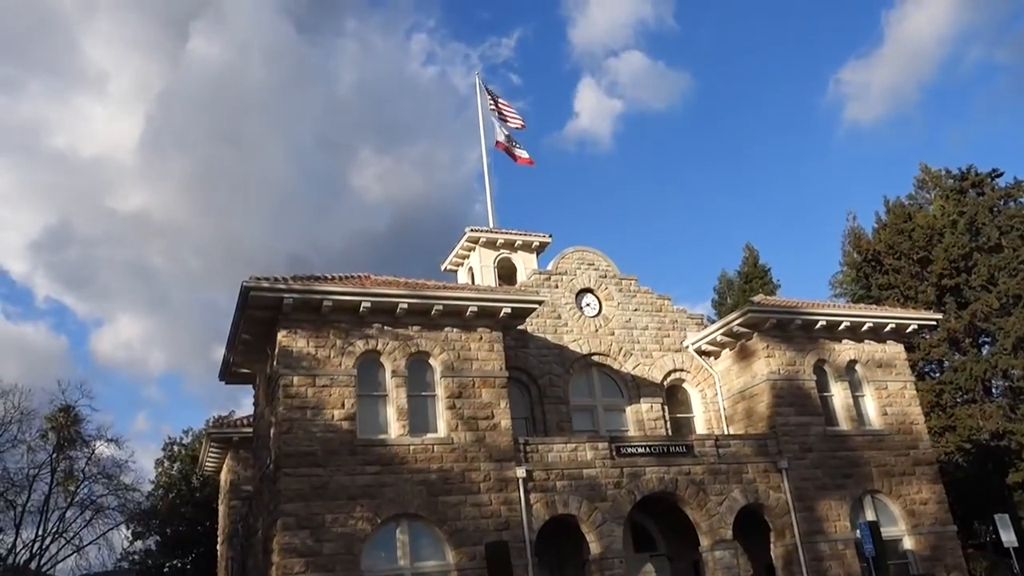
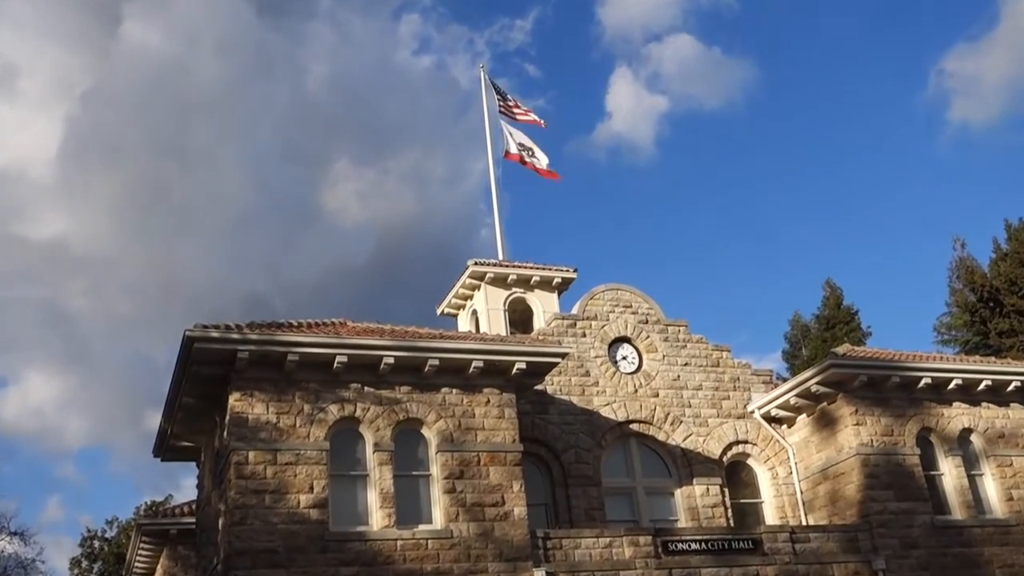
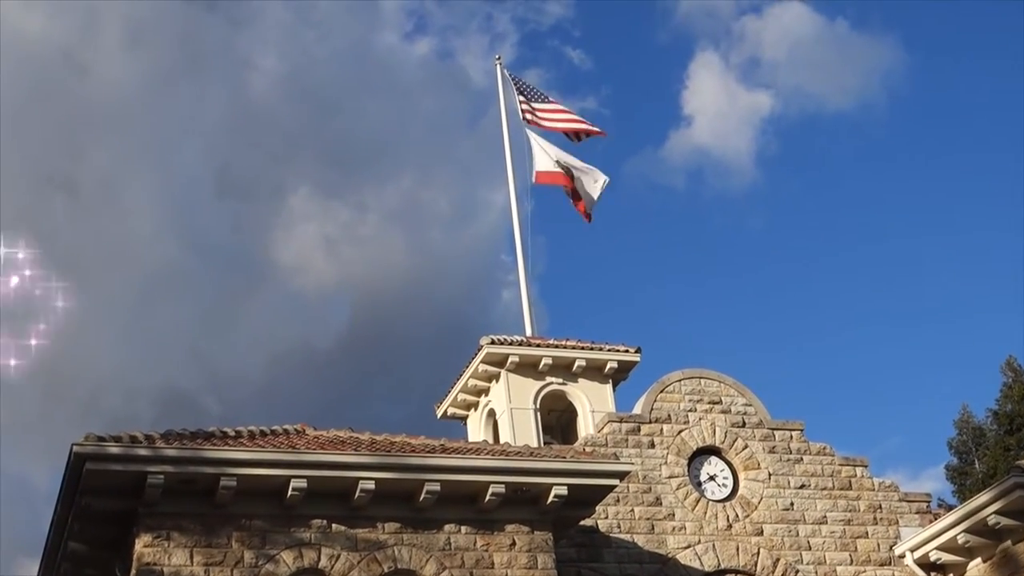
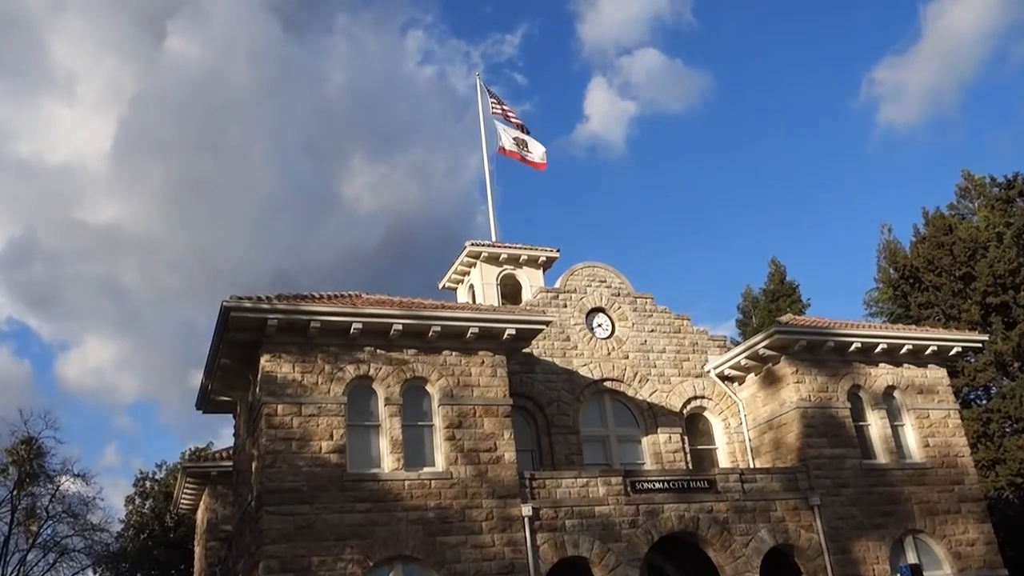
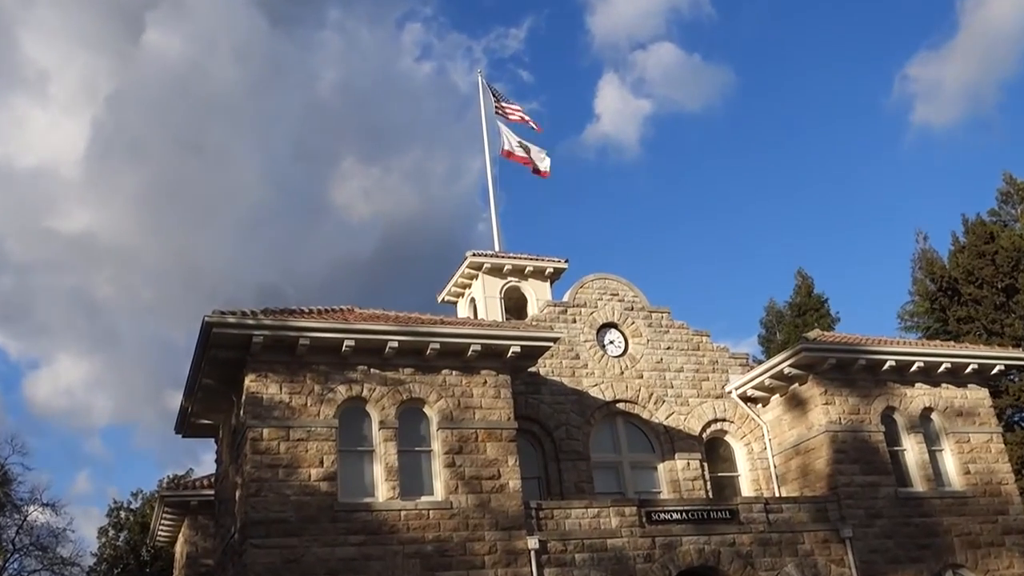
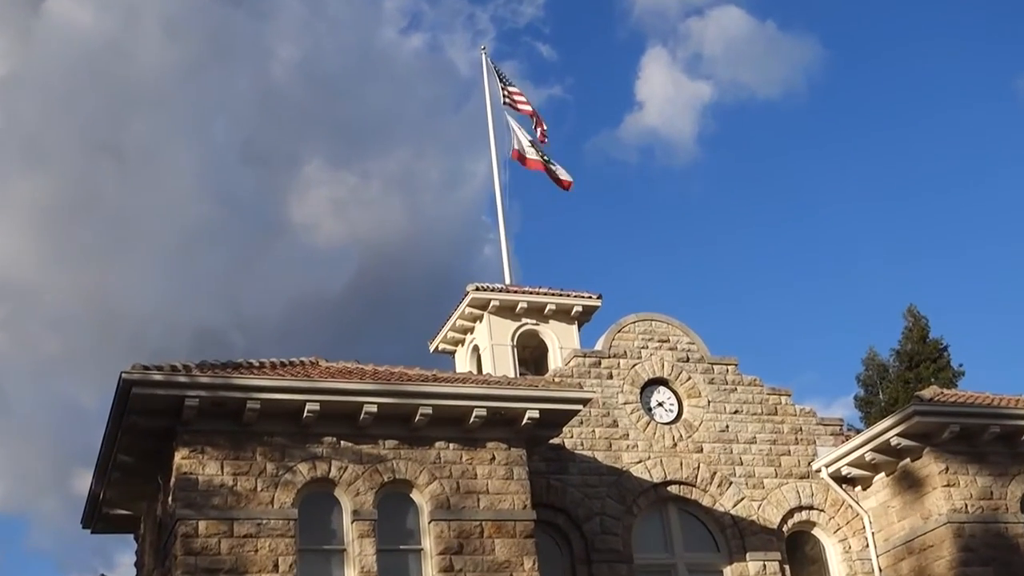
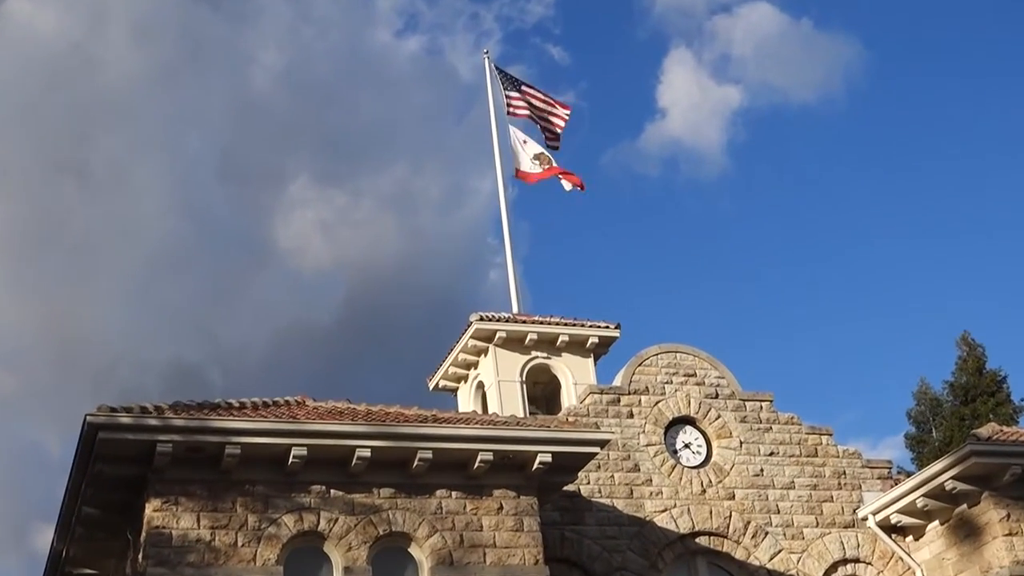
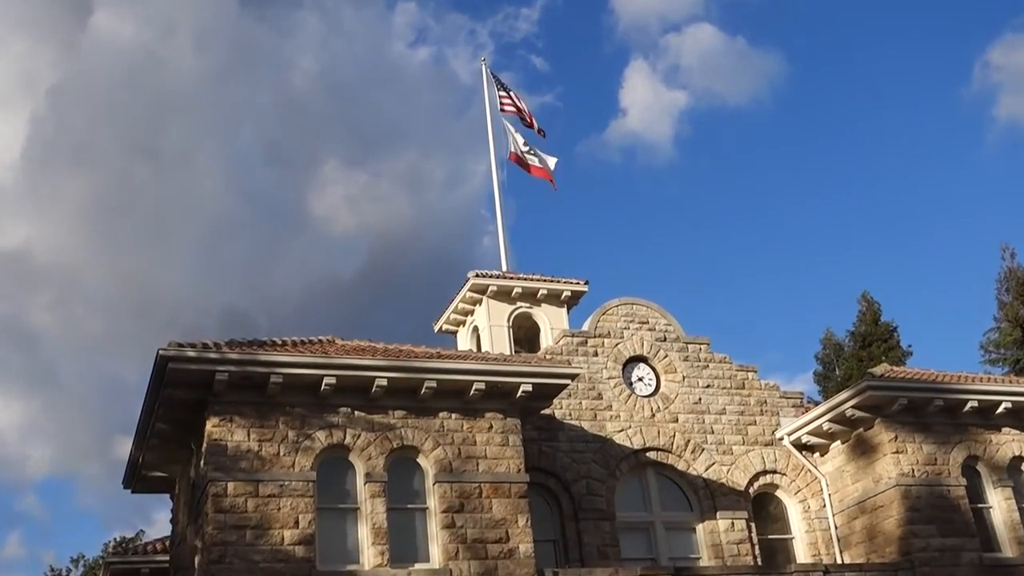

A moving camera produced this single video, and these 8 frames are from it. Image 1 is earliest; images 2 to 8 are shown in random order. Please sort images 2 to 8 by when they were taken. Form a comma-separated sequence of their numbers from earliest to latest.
4, 5, 2, 8, 6, 7, 3
